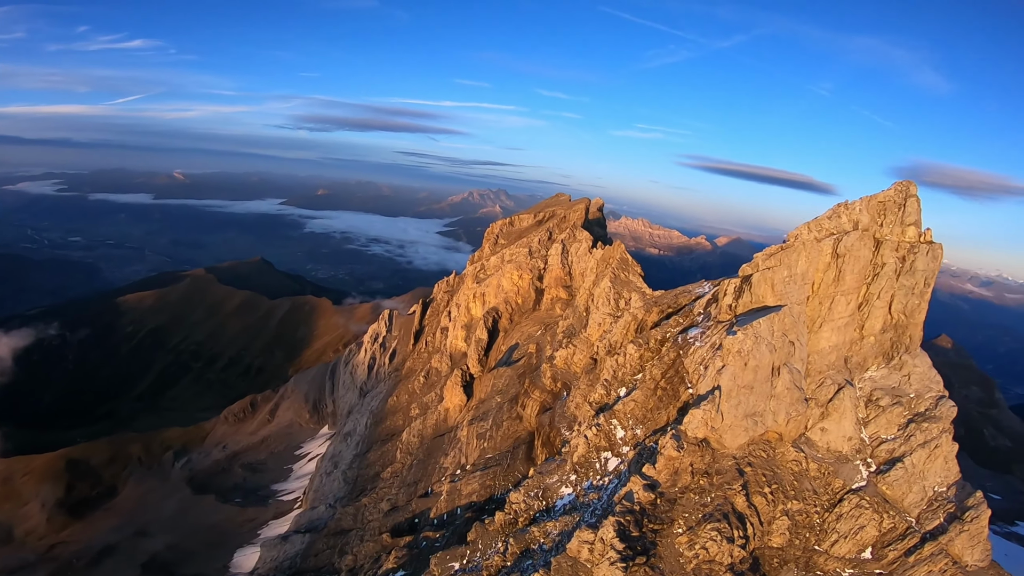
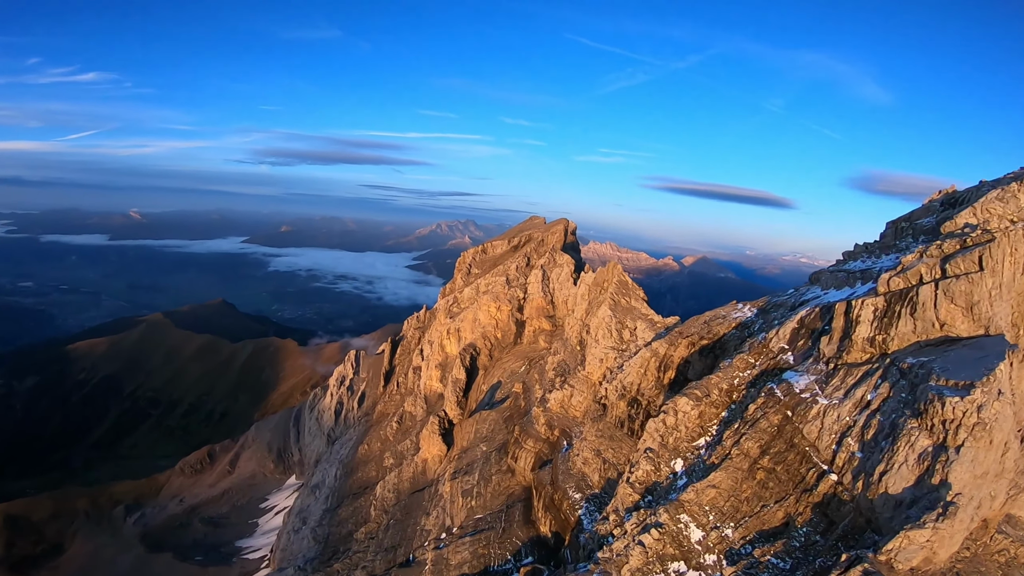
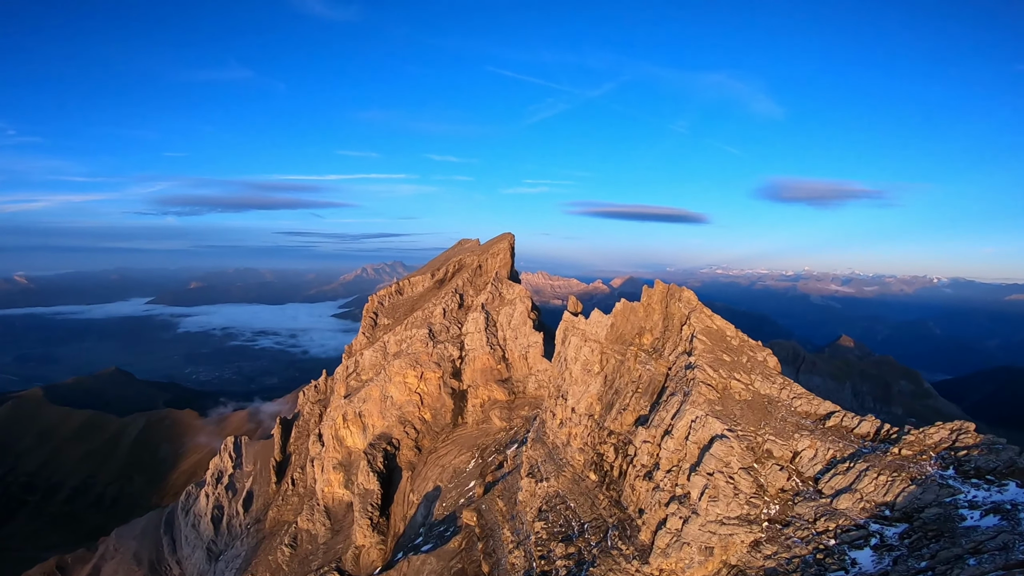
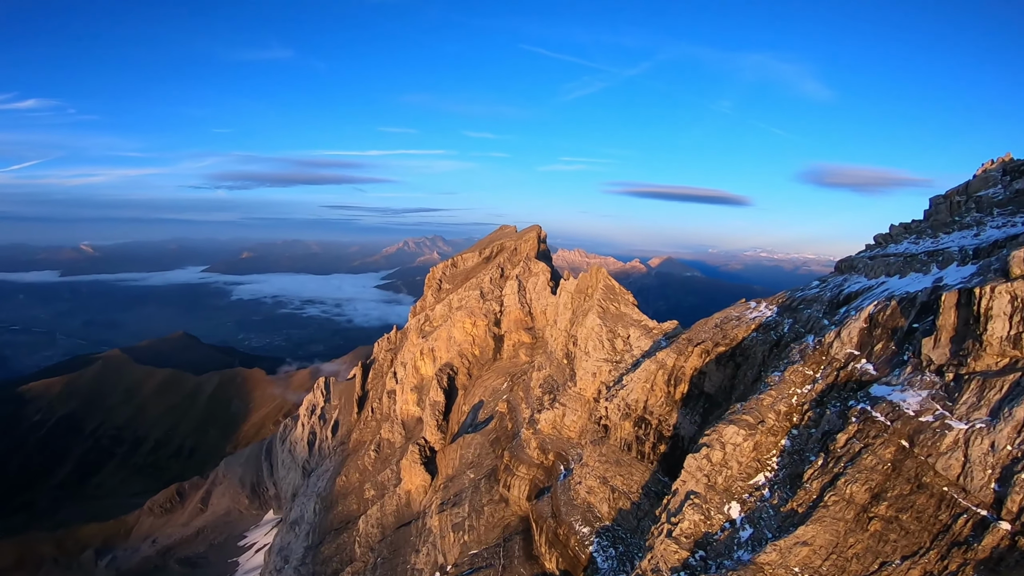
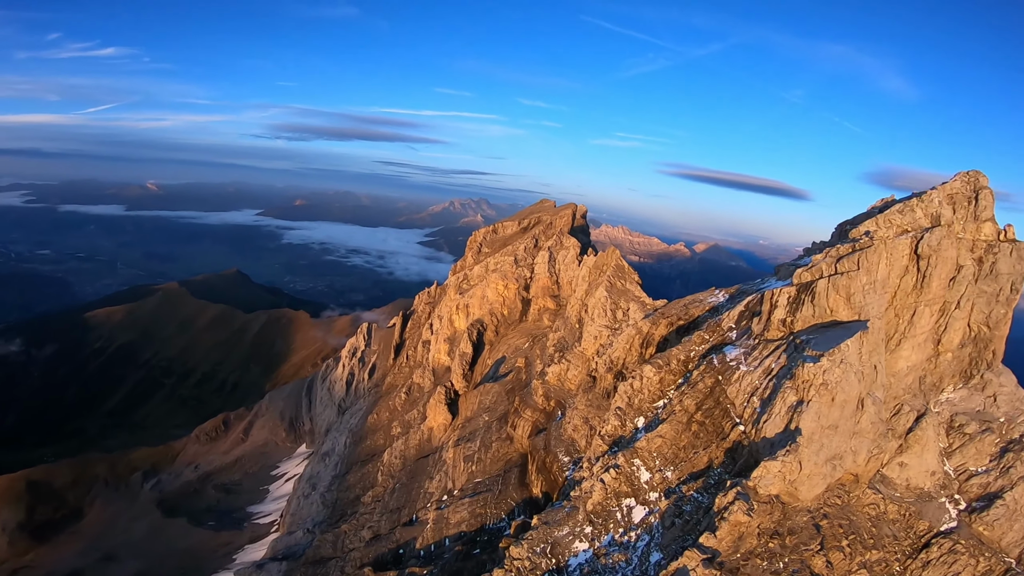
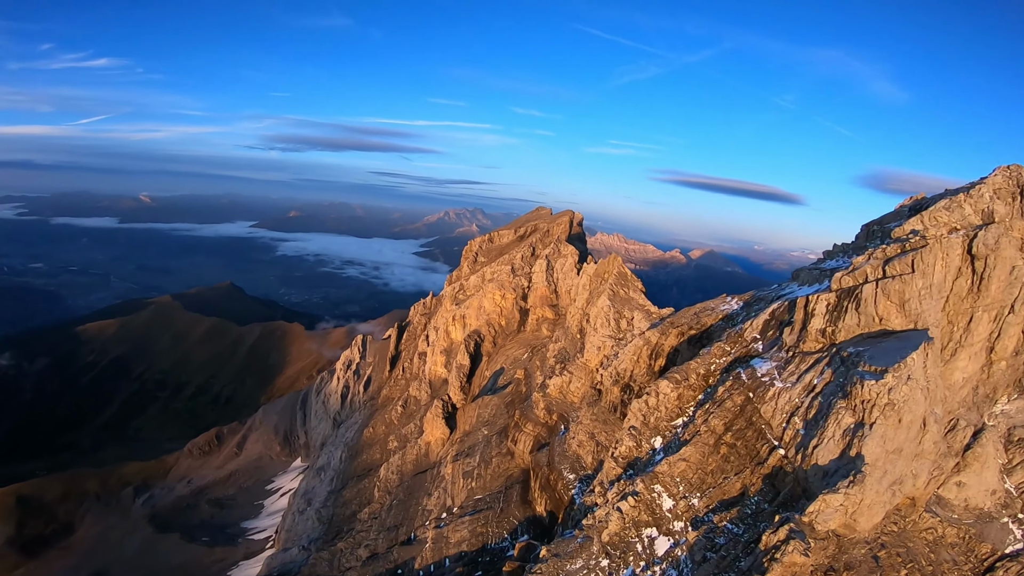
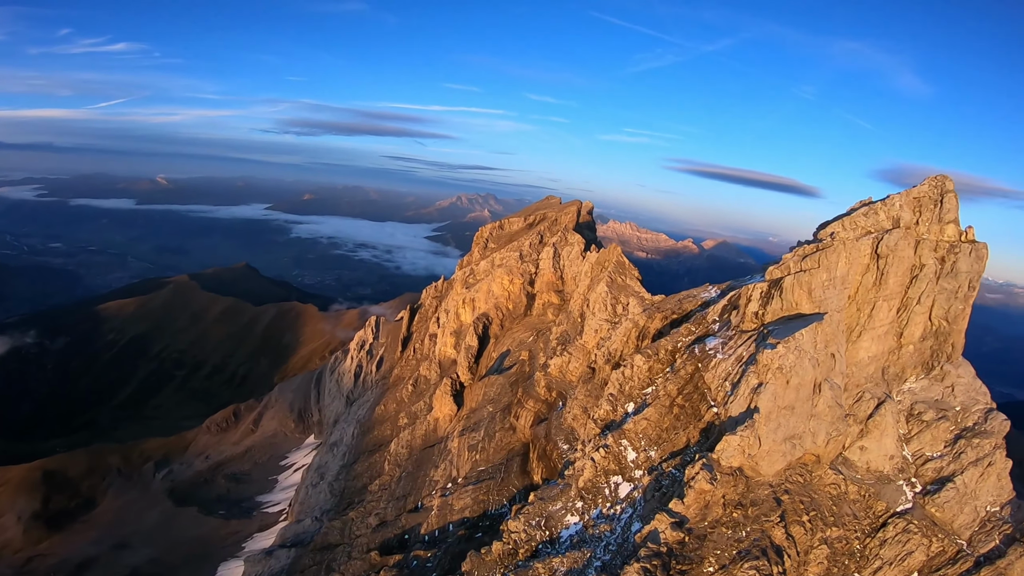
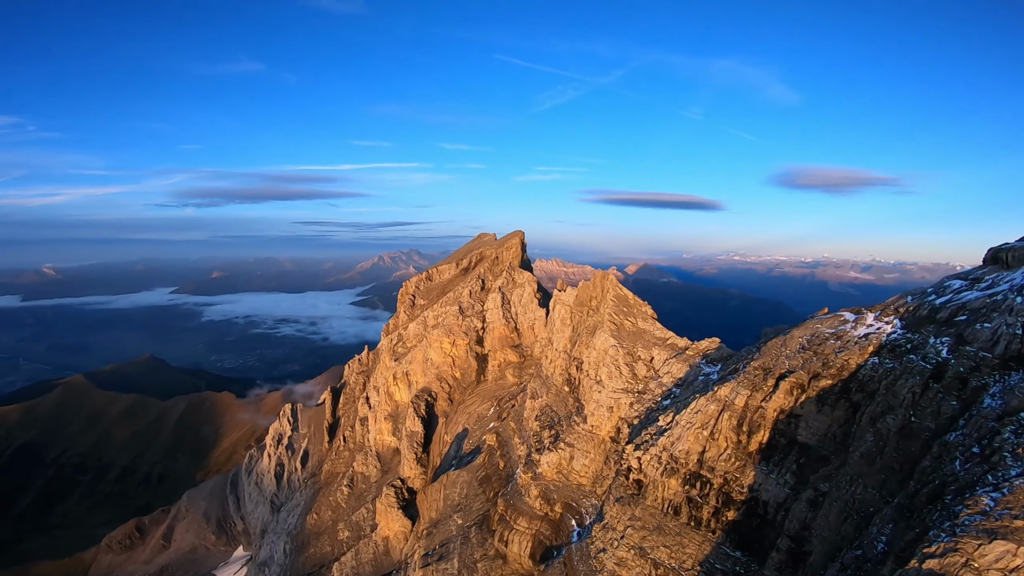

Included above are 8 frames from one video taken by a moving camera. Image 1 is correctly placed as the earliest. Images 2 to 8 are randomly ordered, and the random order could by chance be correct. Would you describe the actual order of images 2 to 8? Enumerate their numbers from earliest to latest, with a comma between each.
7, 5, 6, 2, 4, 8, 3
